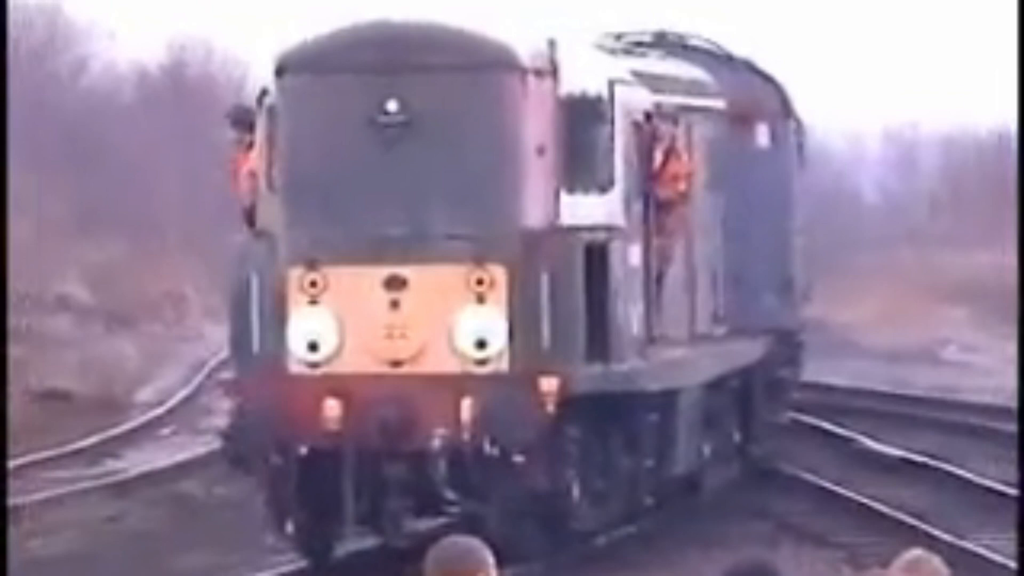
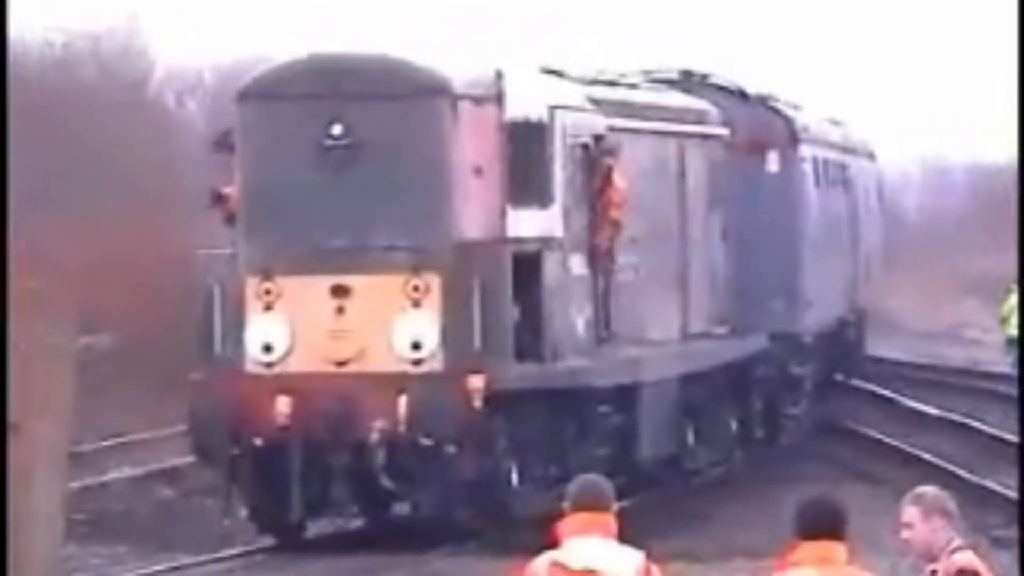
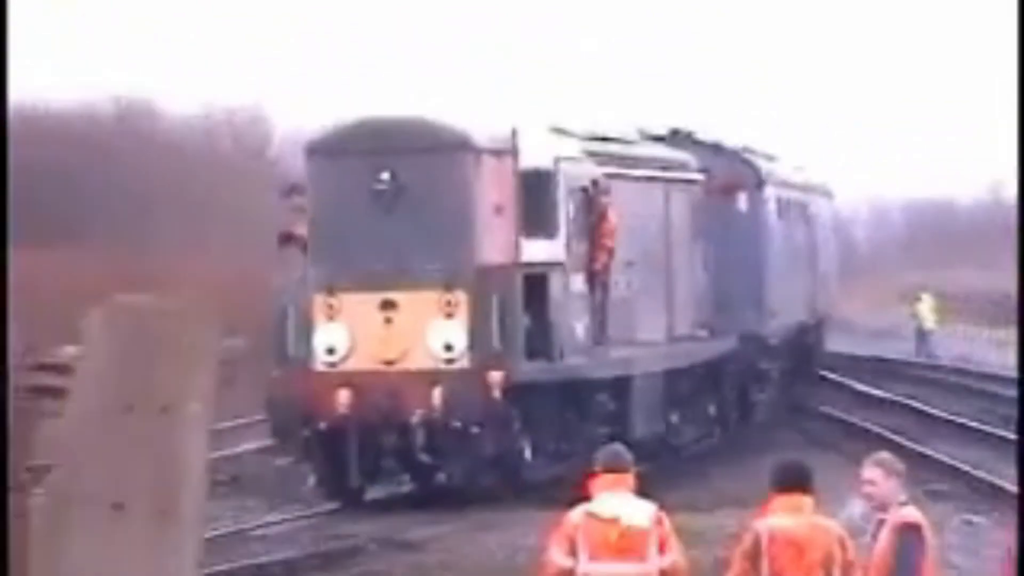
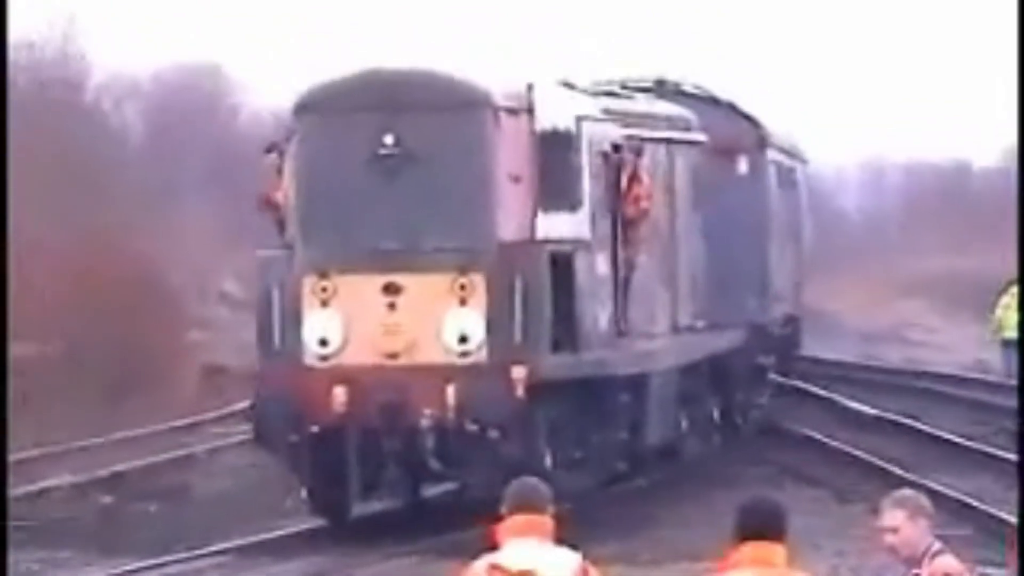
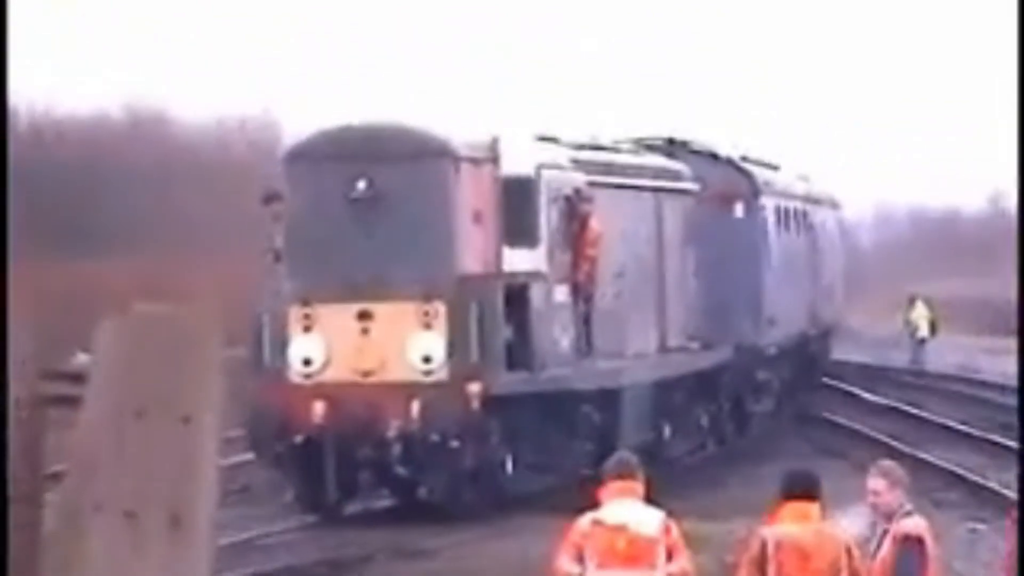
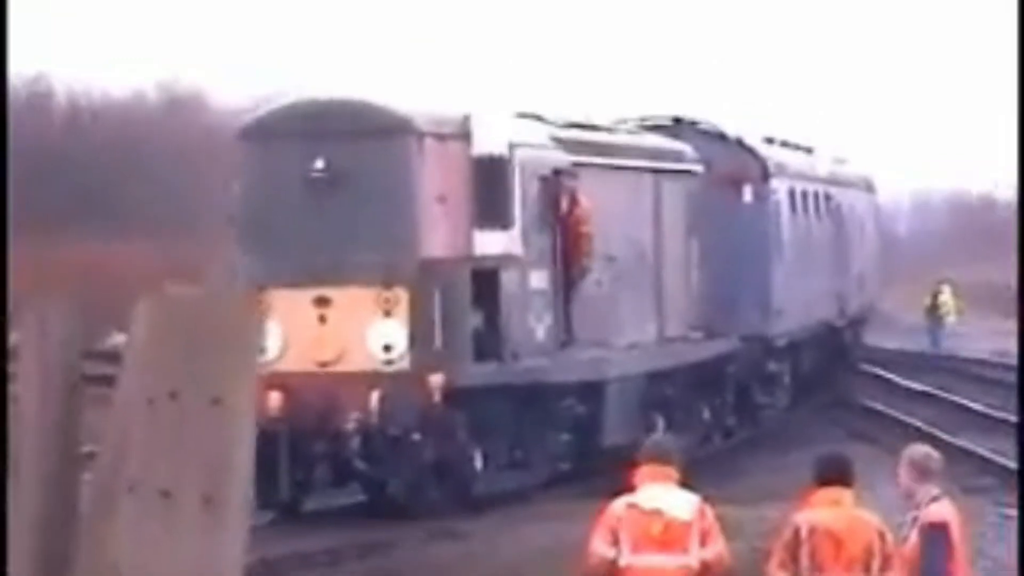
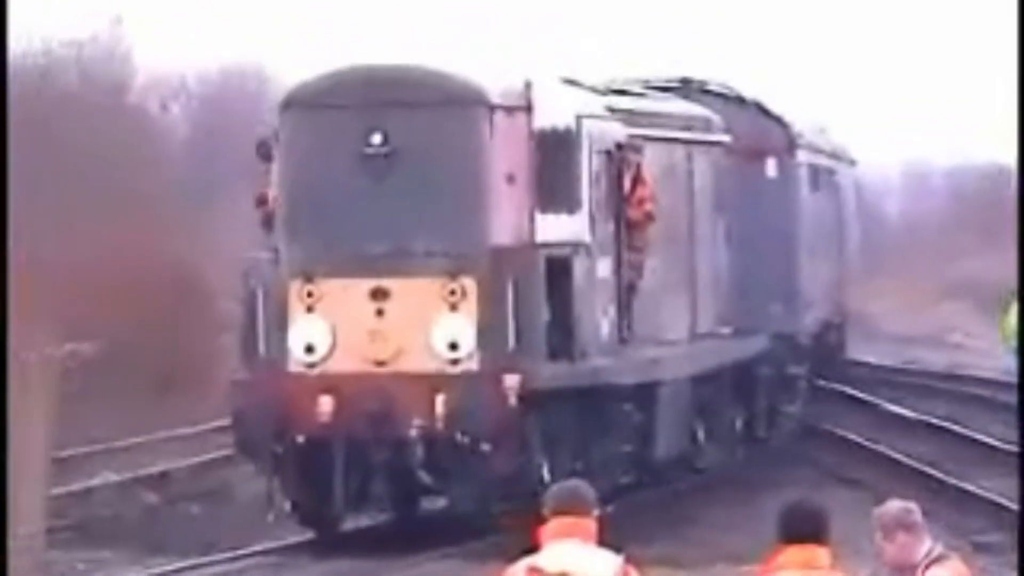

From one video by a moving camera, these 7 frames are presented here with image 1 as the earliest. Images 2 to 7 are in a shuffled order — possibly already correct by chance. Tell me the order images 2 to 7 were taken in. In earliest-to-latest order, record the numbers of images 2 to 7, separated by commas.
4, 7, 2, 3, 5, 6
